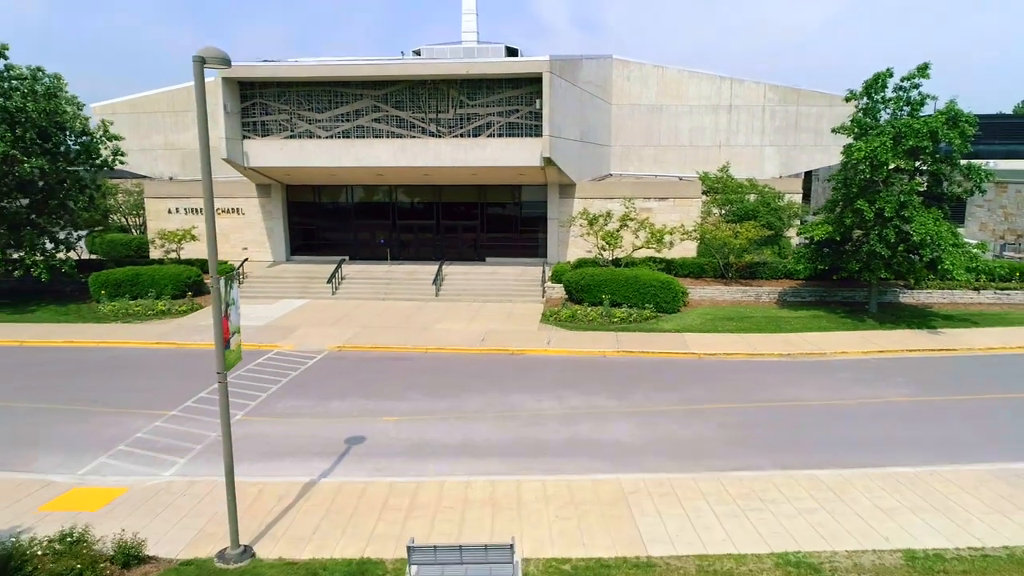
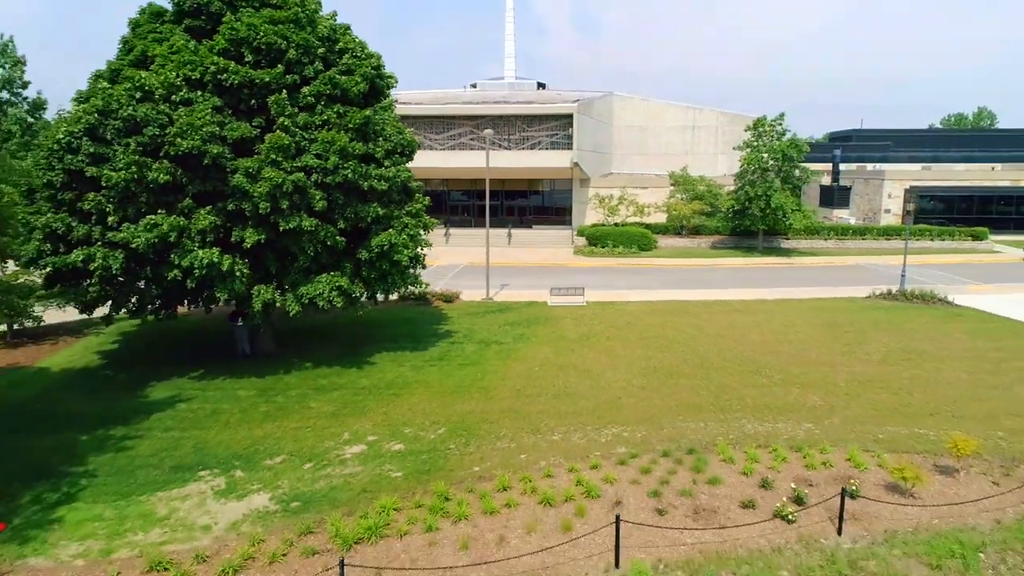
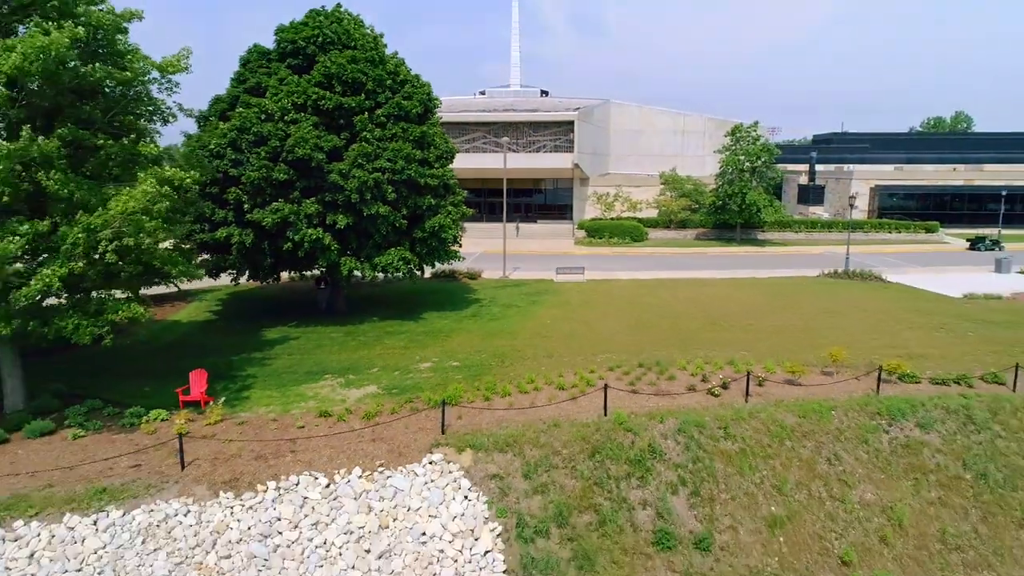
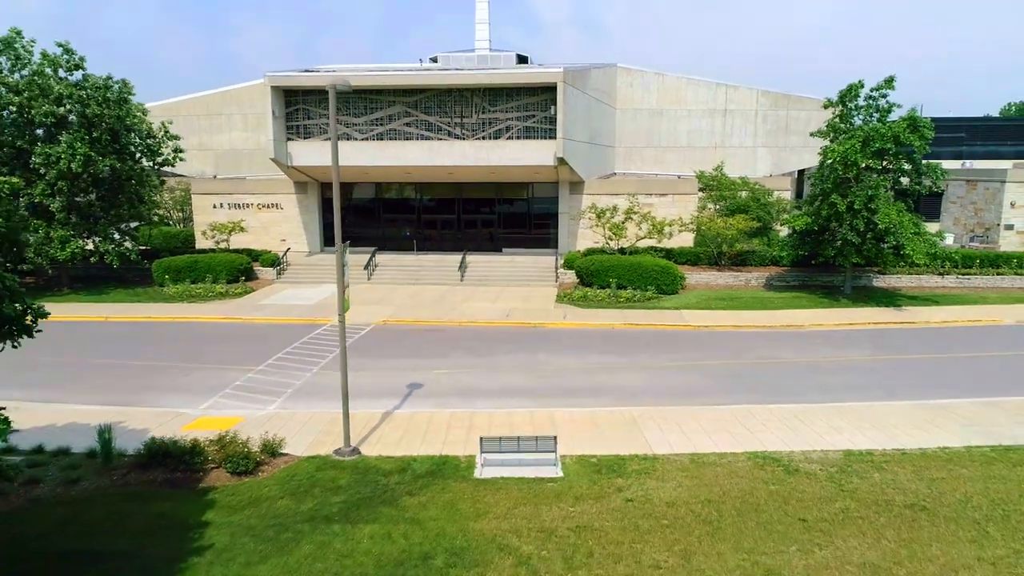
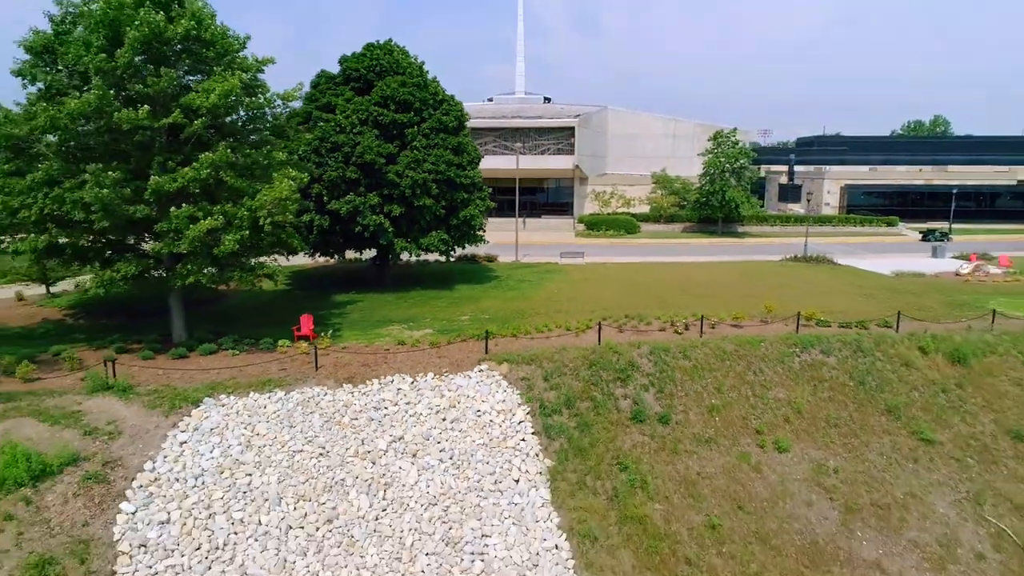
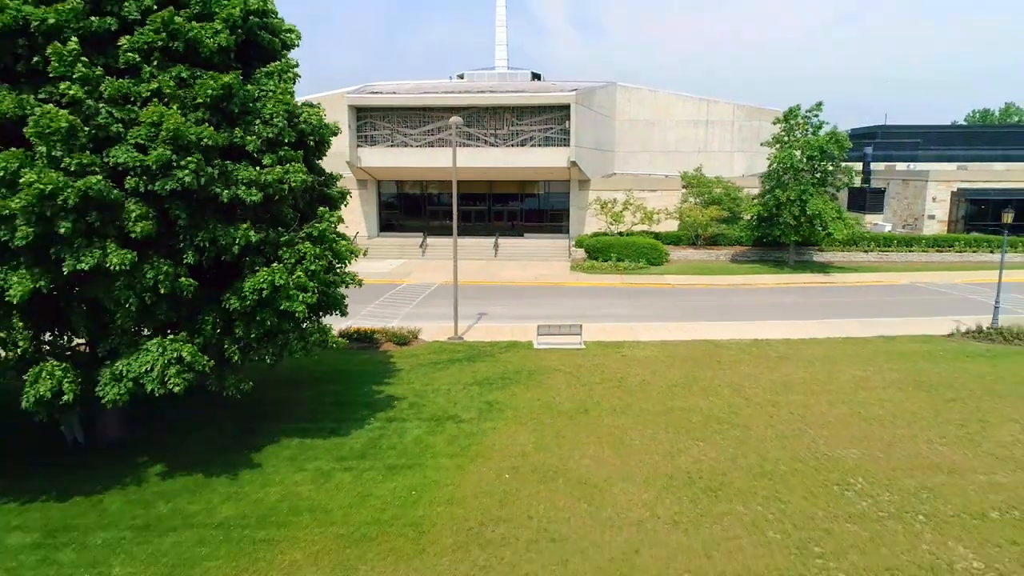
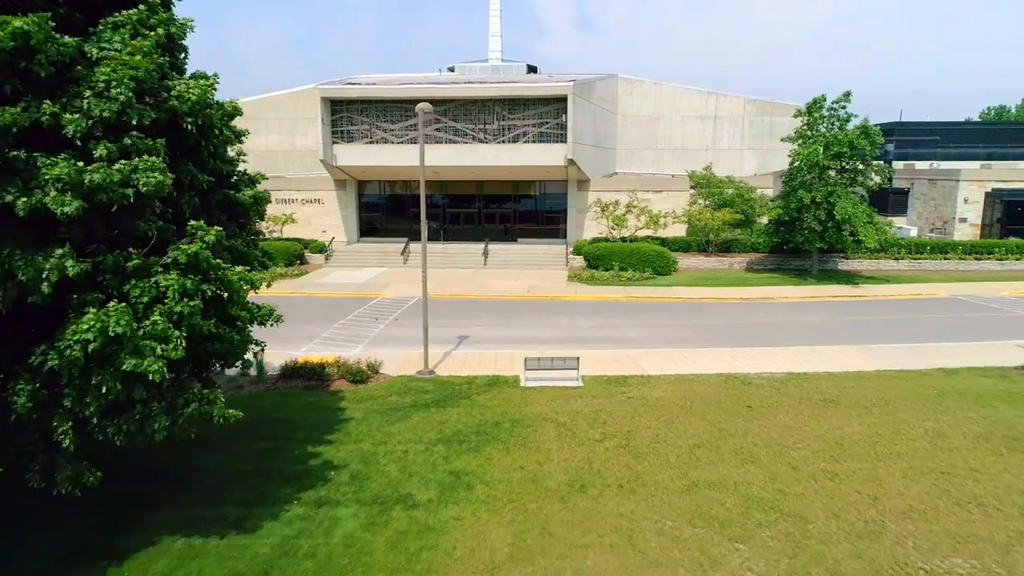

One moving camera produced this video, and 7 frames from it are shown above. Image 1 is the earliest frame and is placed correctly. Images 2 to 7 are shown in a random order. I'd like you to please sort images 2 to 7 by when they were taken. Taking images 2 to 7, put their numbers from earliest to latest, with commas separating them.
4, 7, 6, 2, 3, 5
